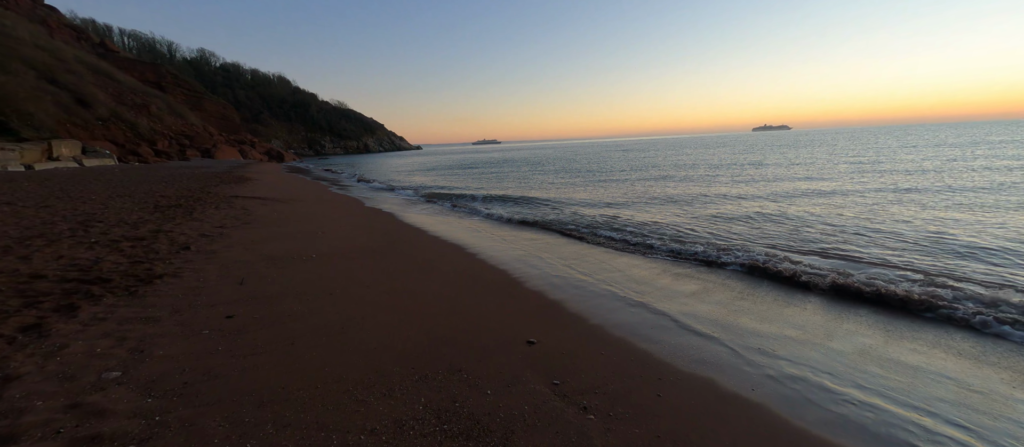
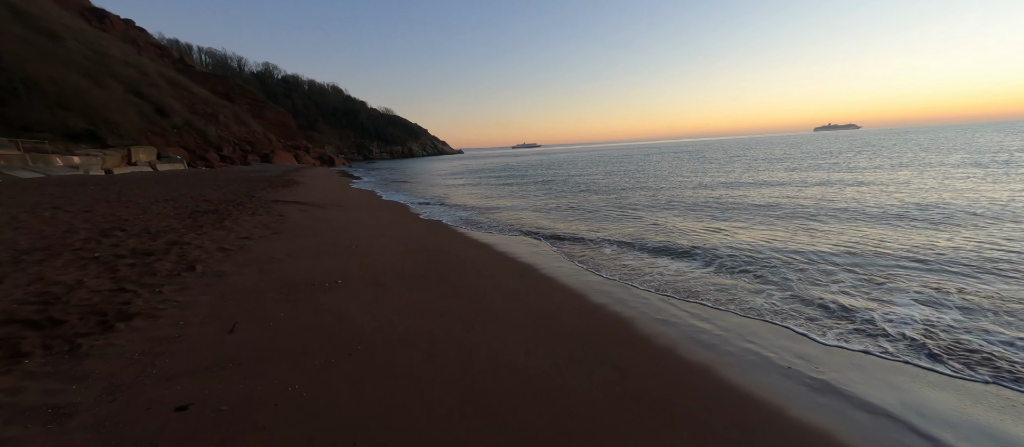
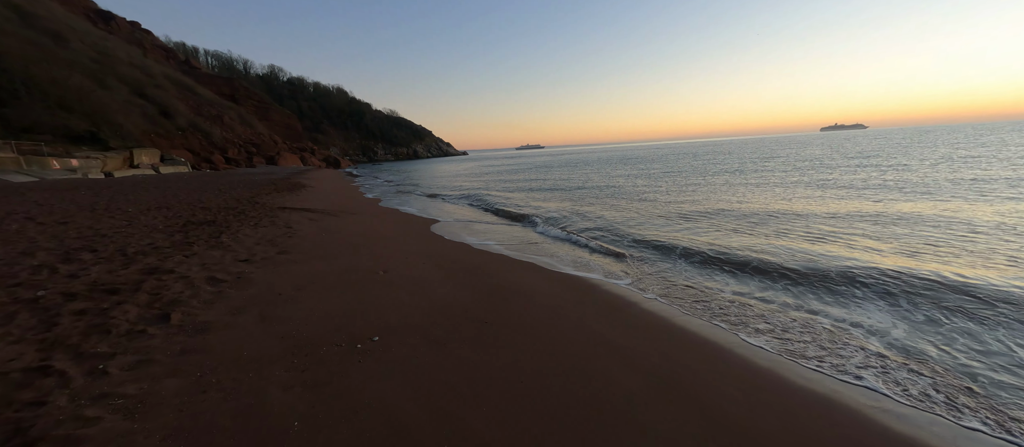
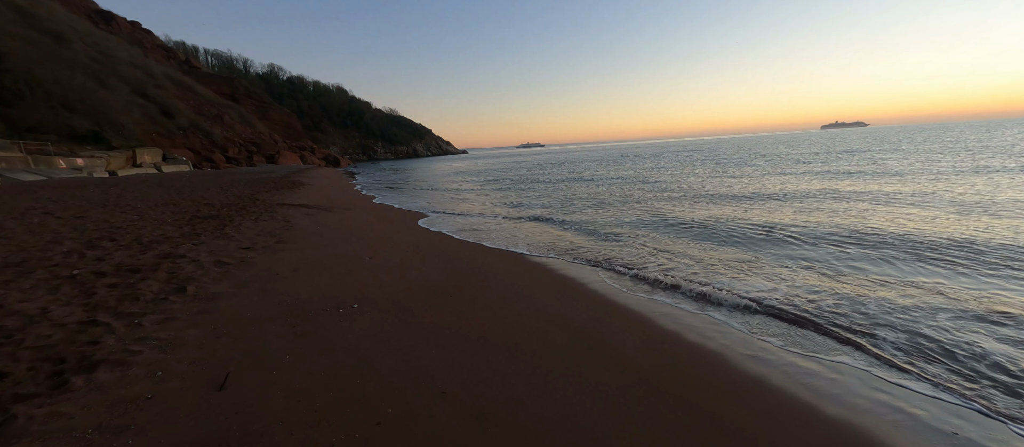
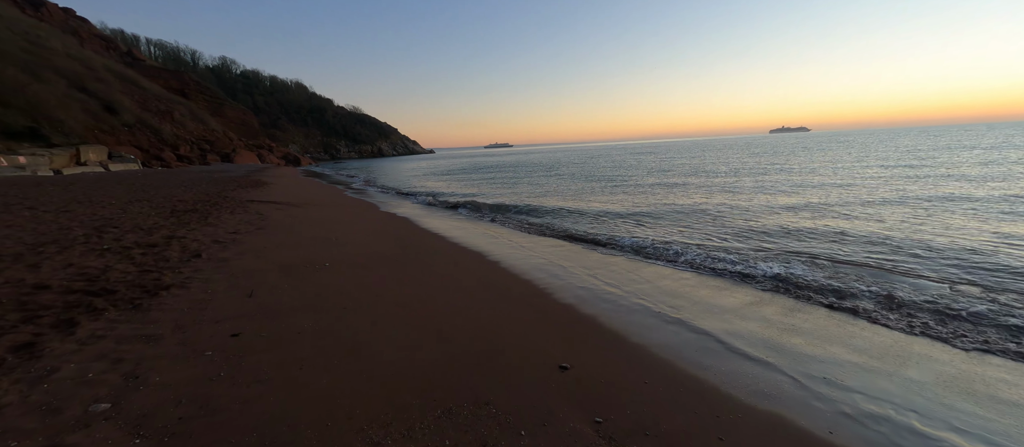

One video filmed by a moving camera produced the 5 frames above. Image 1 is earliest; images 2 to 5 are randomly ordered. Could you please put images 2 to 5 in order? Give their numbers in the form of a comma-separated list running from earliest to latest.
5, 2, 4, 3
